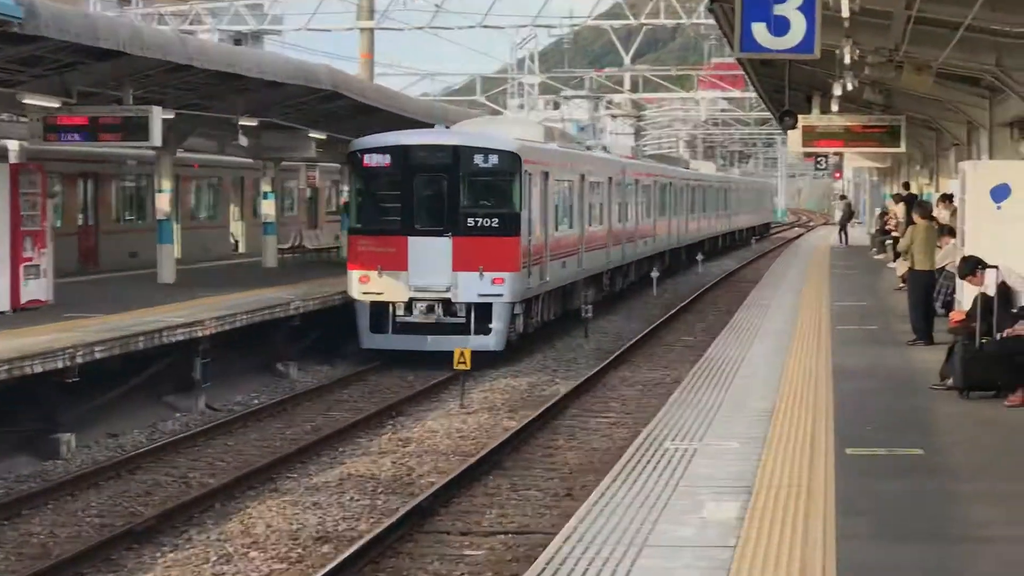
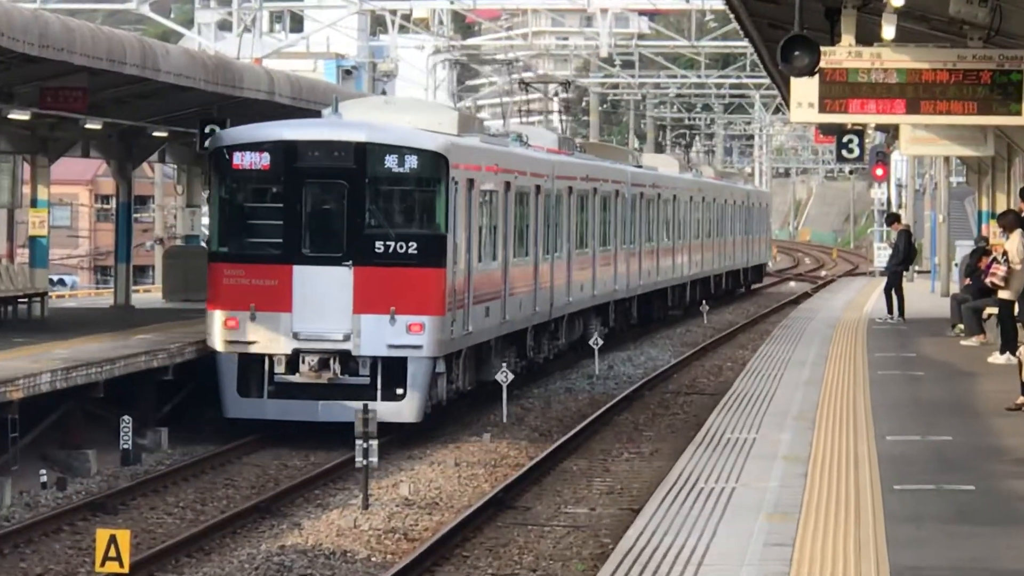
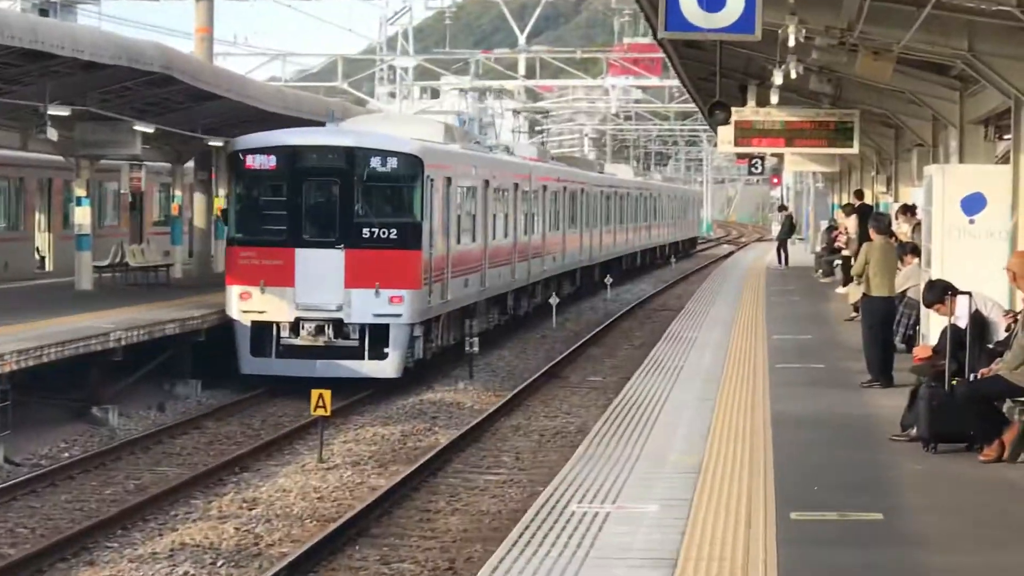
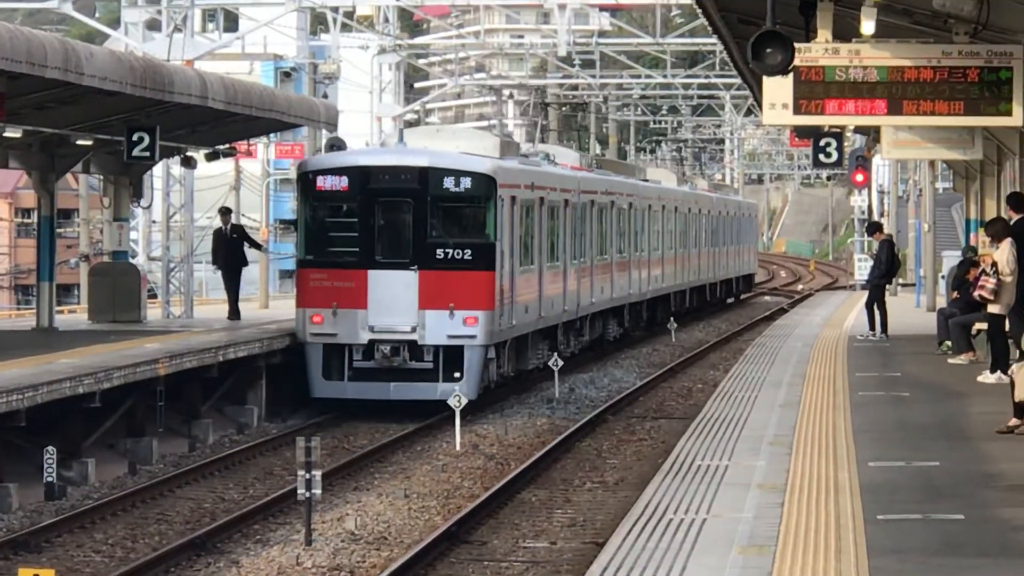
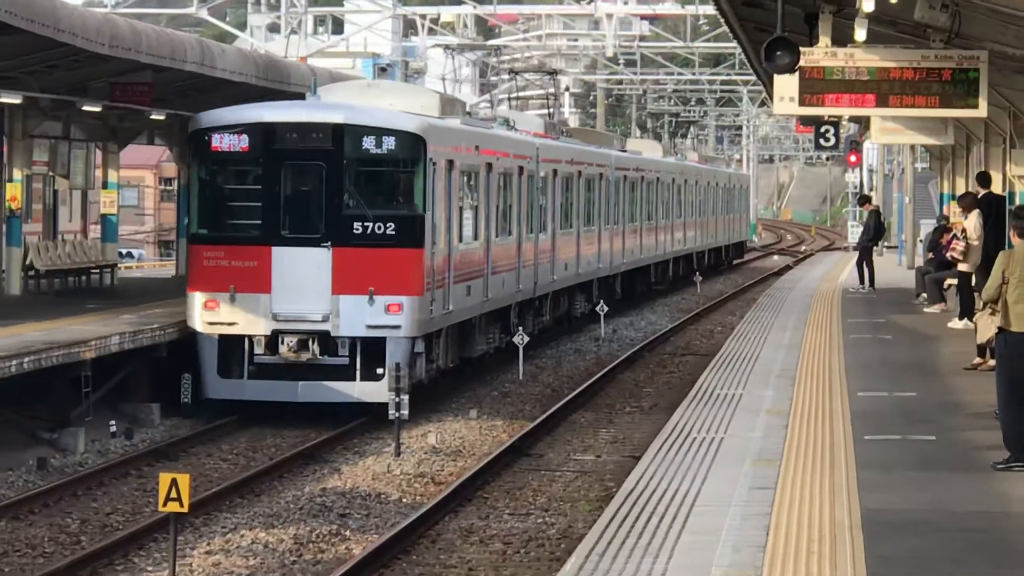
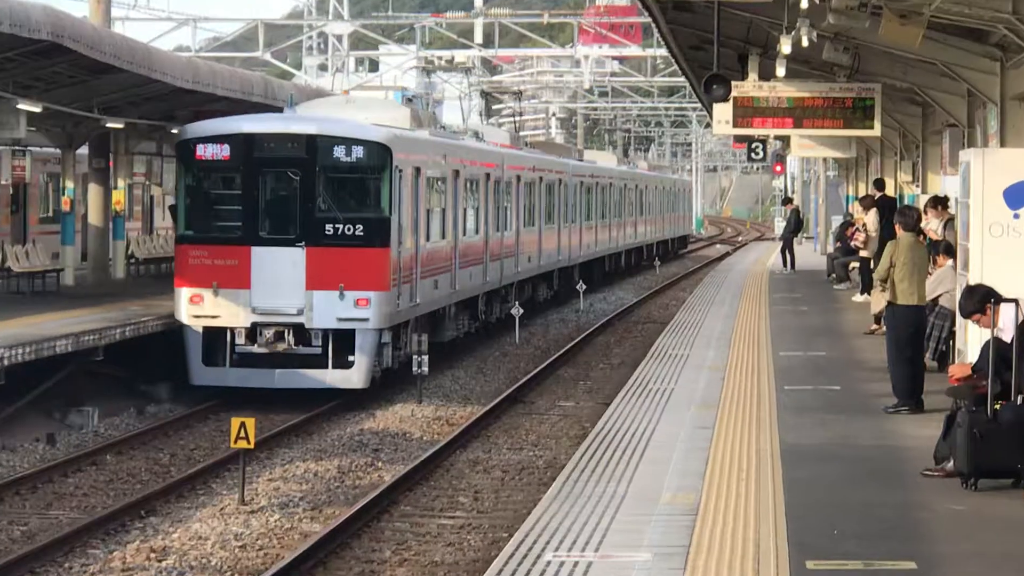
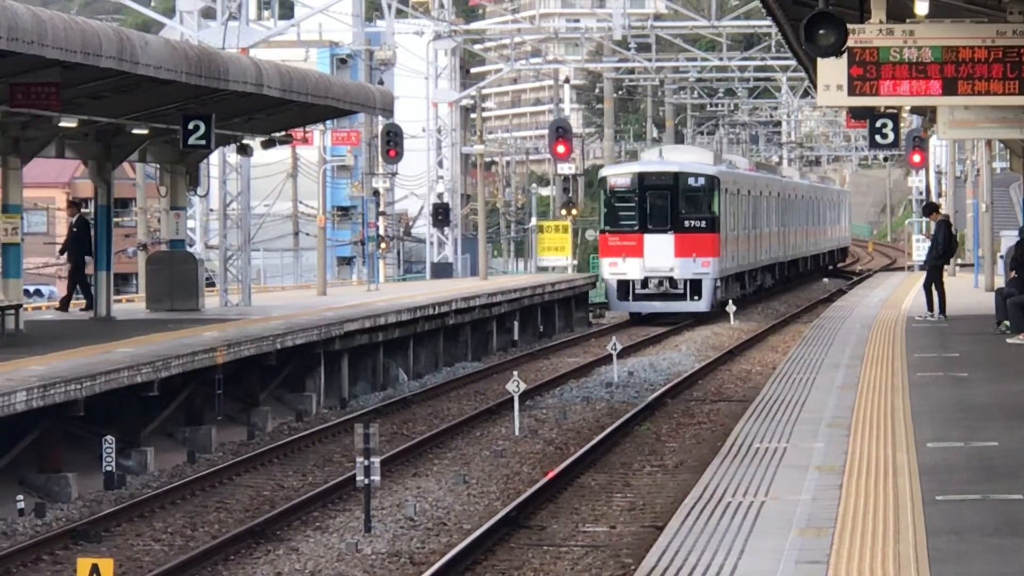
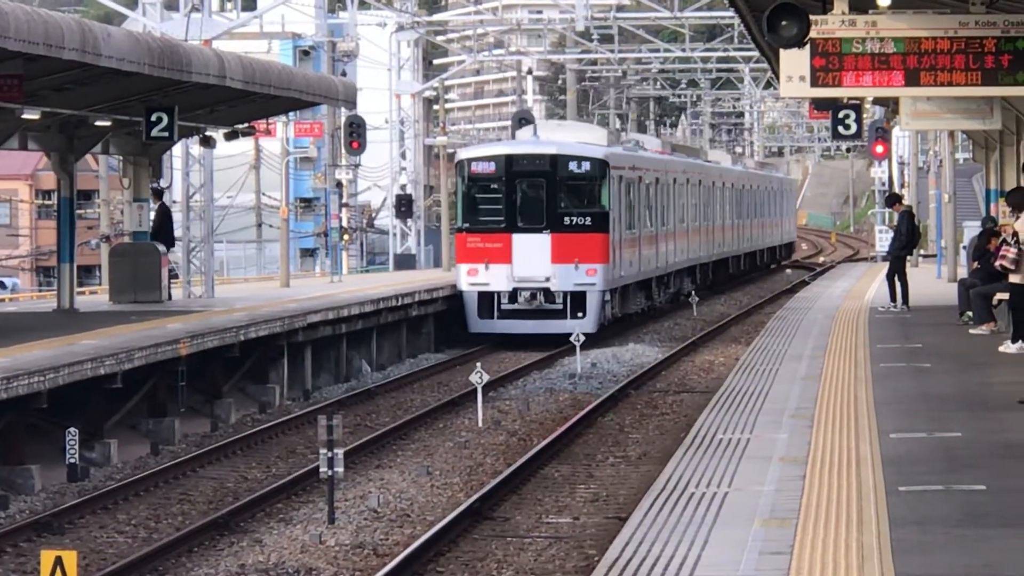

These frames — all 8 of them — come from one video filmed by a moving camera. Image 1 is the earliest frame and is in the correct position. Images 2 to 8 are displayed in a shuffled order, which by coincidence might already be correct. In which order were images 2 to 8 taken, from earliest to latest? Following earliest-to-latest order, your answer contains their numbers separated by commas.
3, 6, 5, 2, 4, 8, 7
